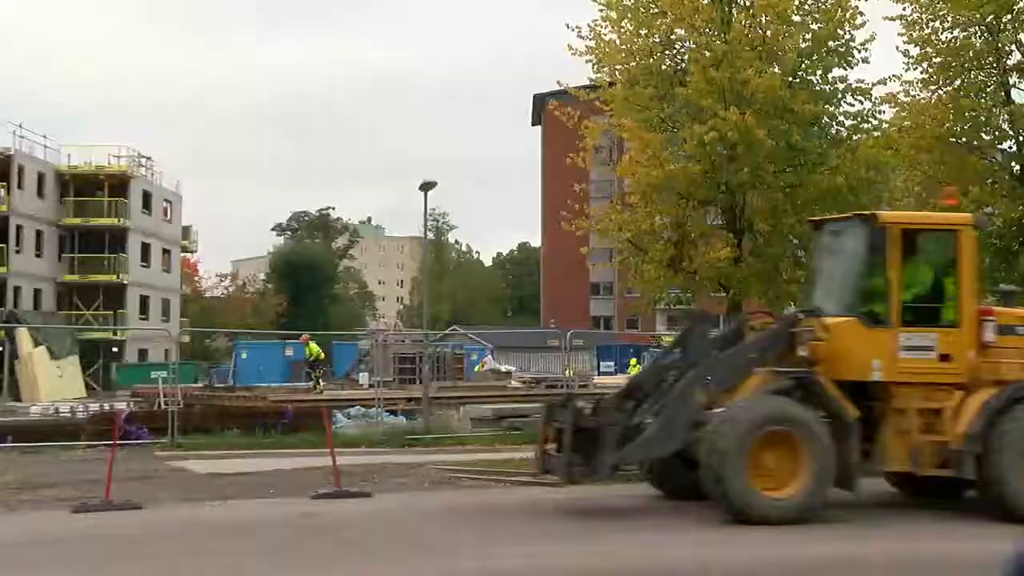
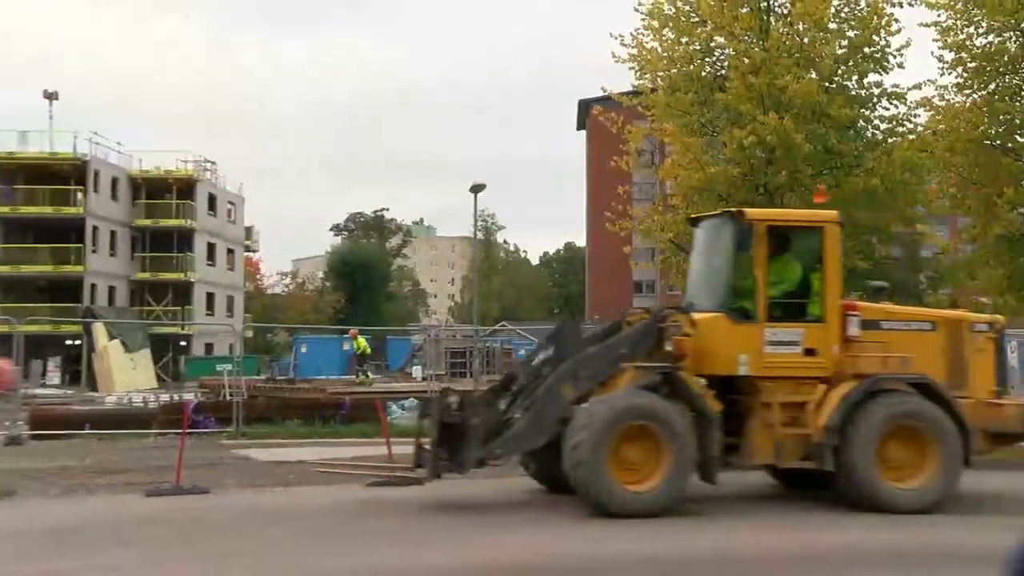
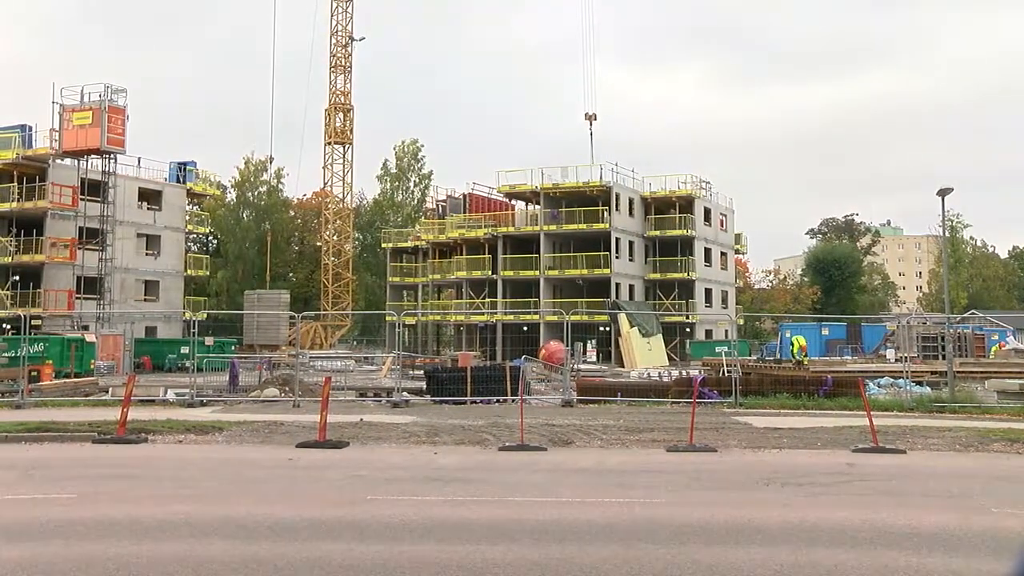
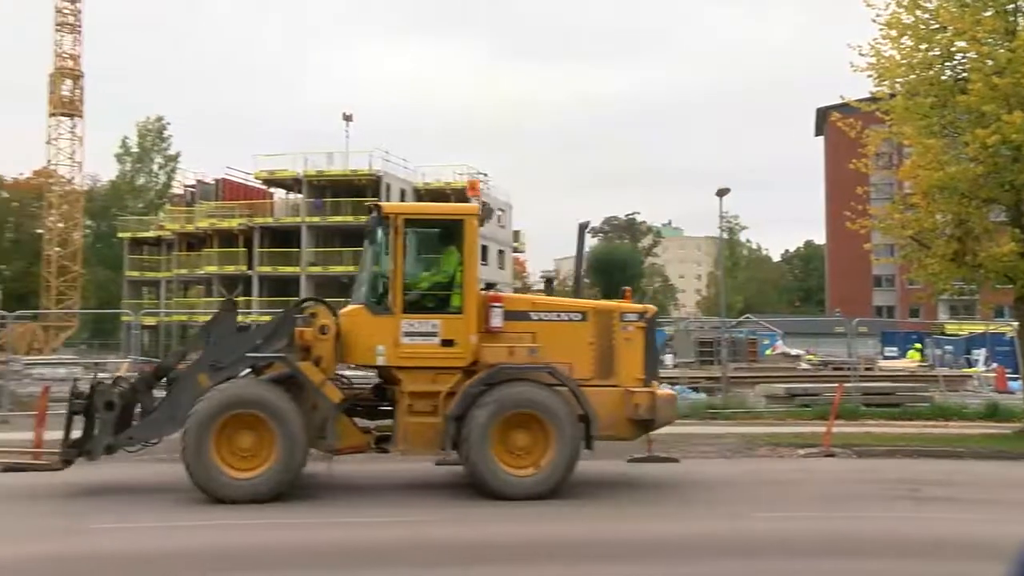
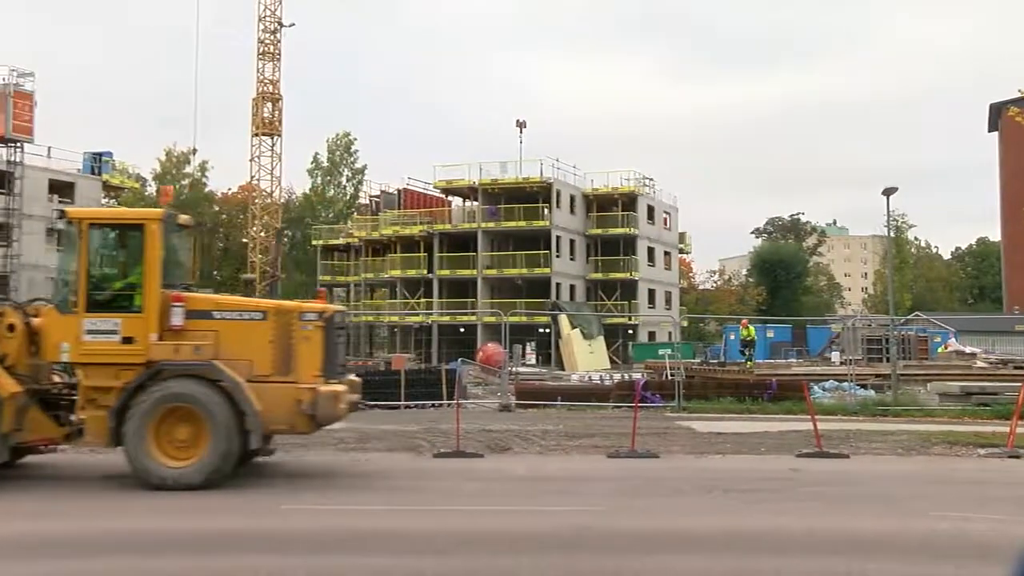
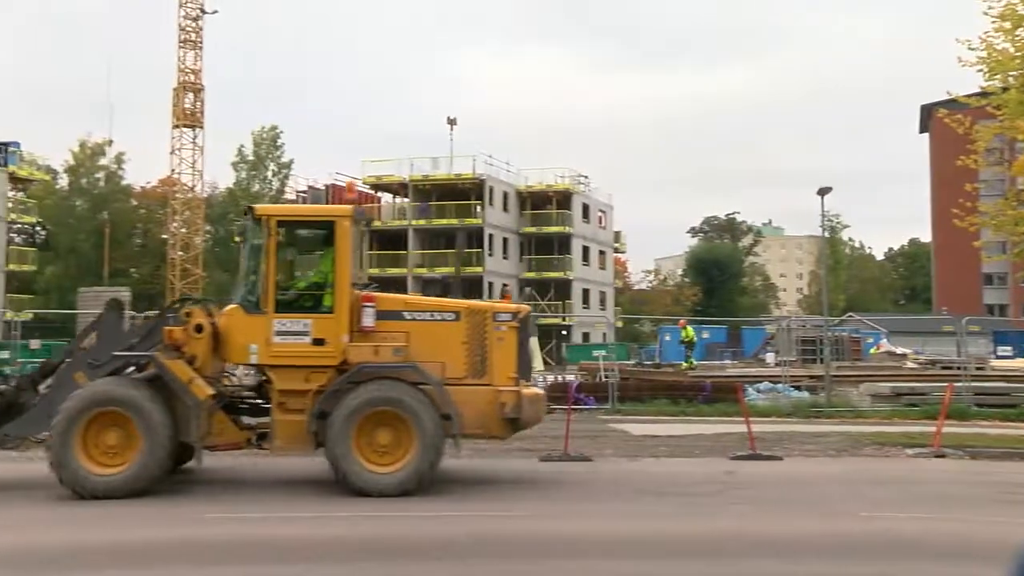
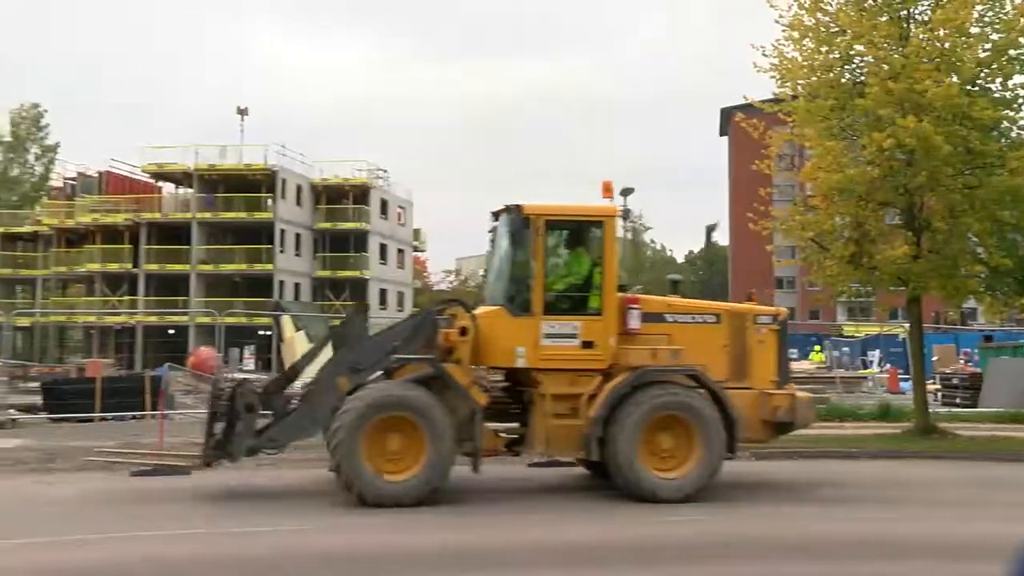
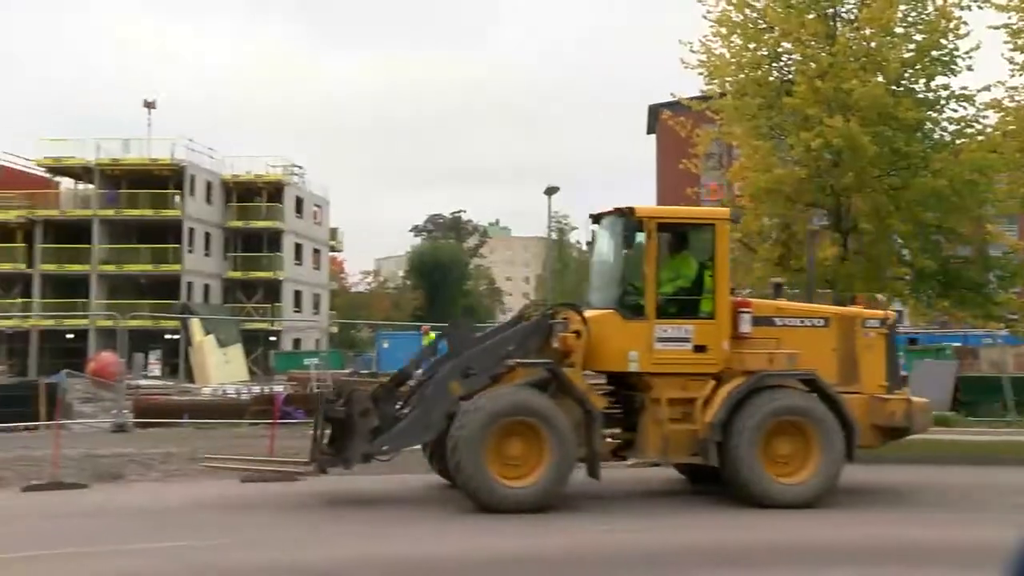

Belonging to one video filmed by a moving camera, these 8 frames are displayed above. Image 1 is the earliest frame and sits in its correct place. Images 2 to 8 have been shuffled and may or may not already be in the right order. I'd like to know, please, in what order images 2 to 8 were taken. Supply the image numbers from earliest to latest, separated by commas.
2, 8, 7, 4, 6, 5, 3
